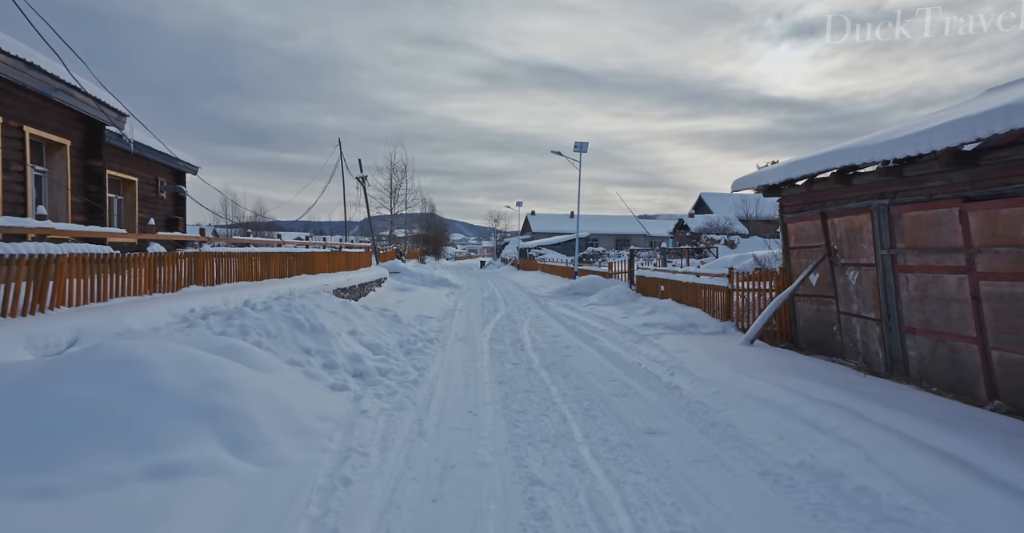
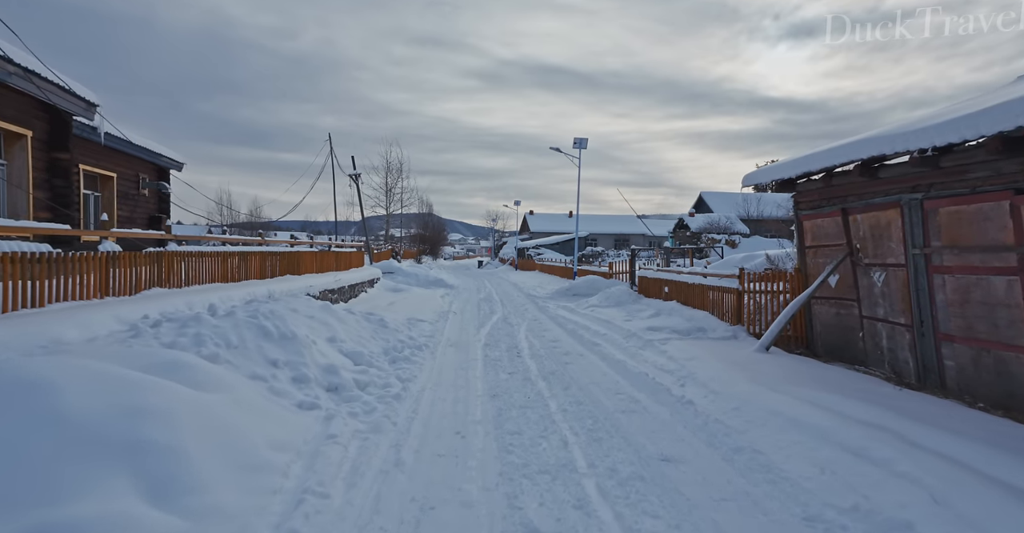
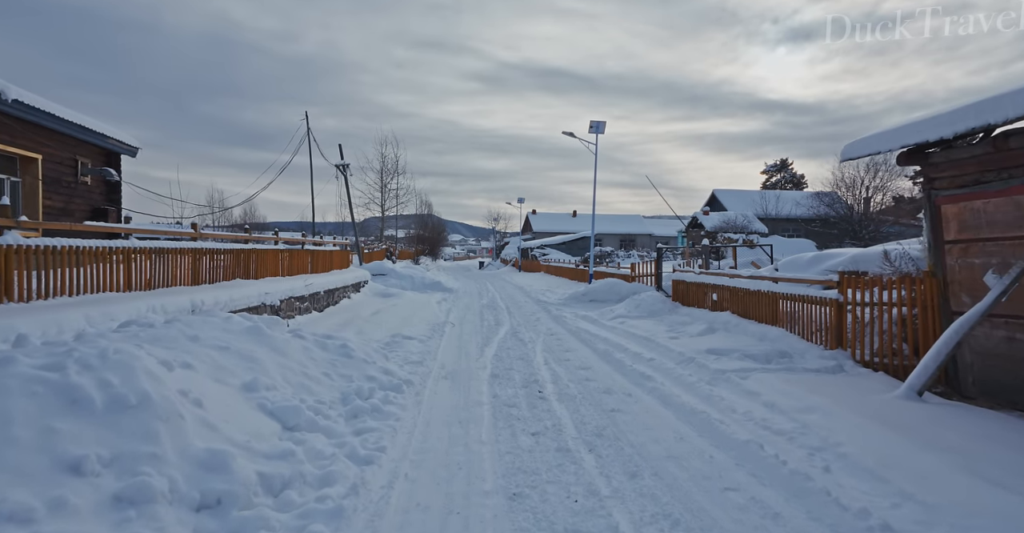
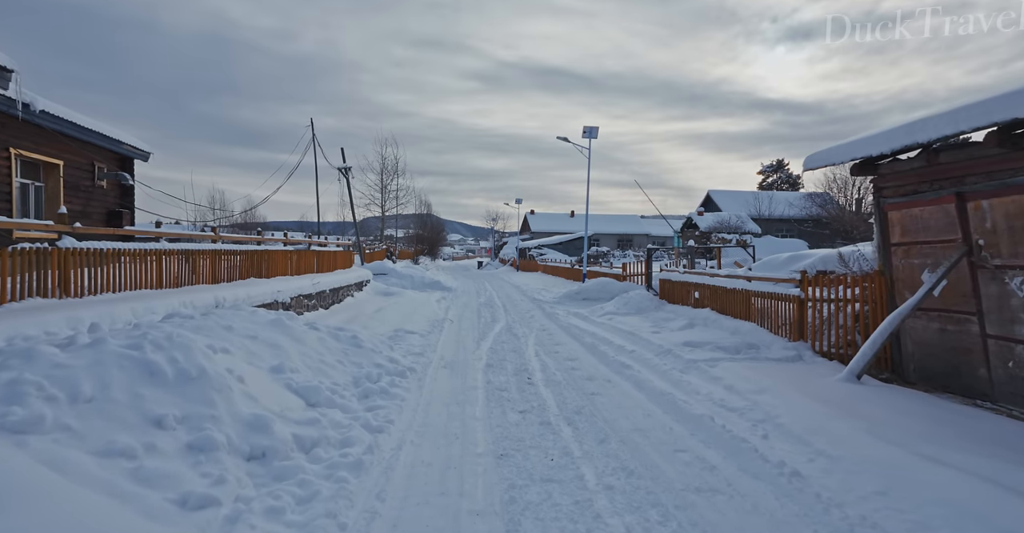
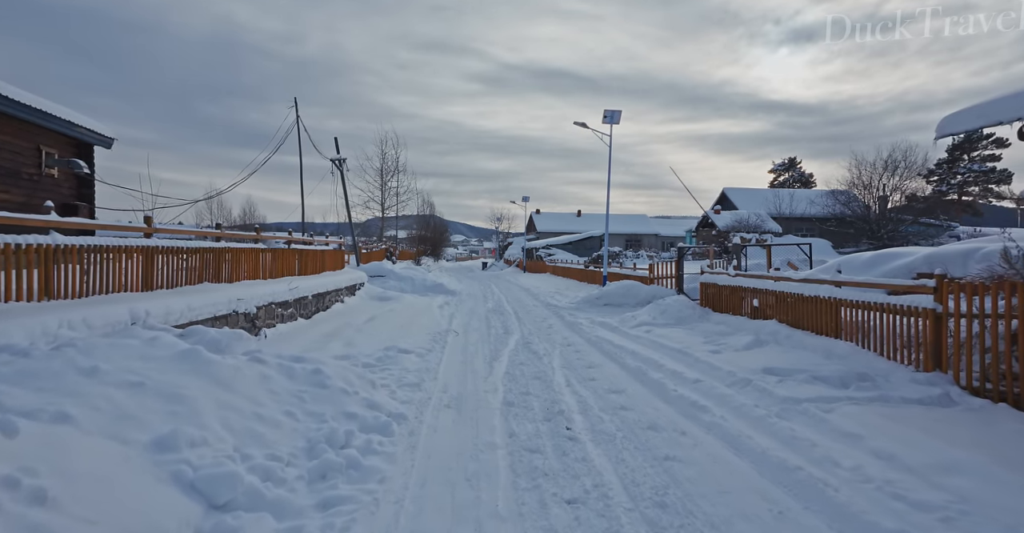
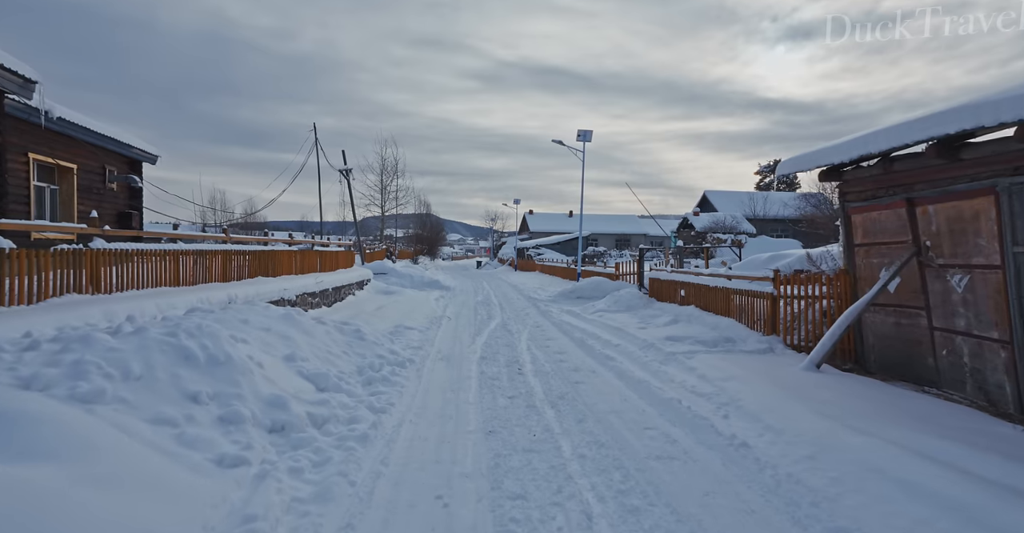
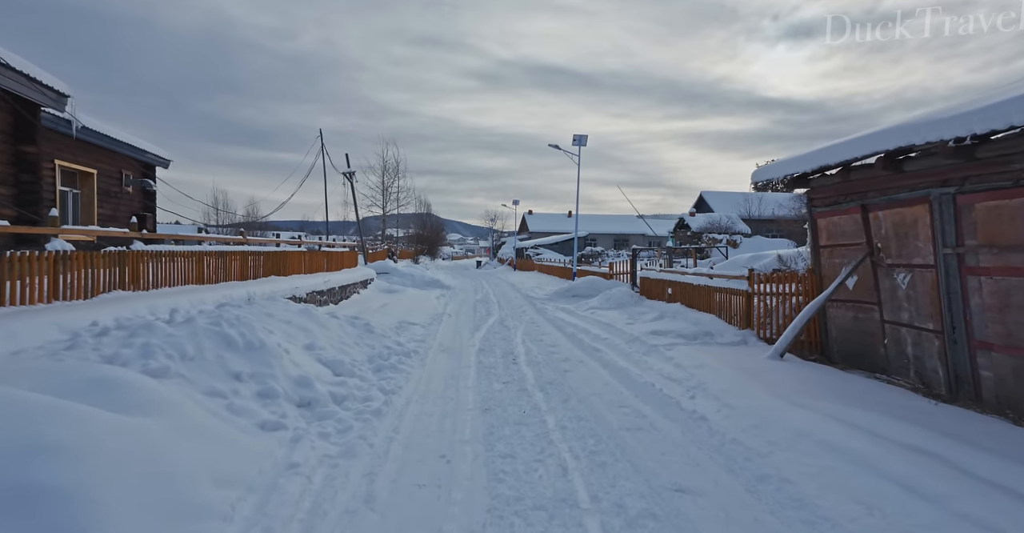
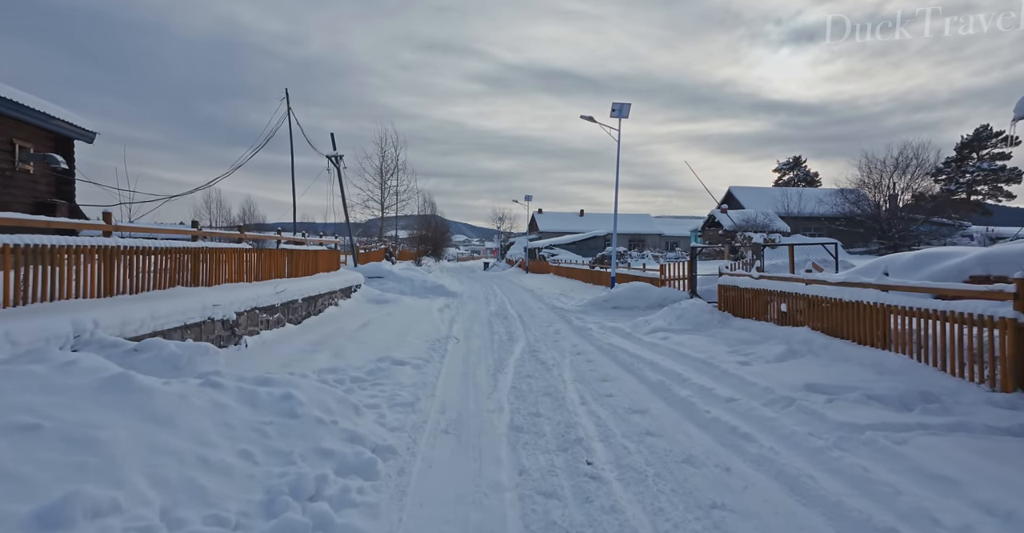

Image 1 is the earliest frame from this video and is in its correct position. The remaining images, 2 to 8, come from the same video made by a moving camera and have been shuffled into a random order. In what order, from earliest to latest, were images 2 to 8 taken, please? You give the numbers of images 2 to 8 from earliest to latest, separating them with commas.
2, 7, 6, 4, 3, 5, 8
